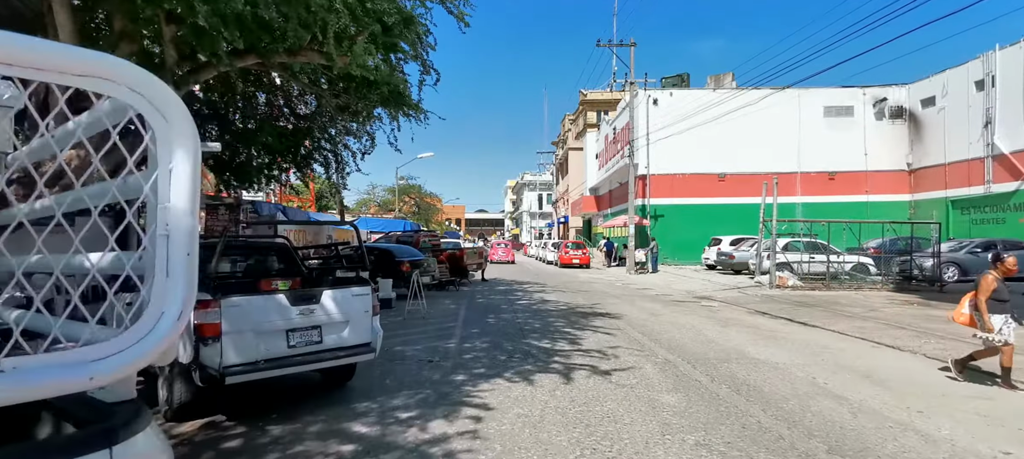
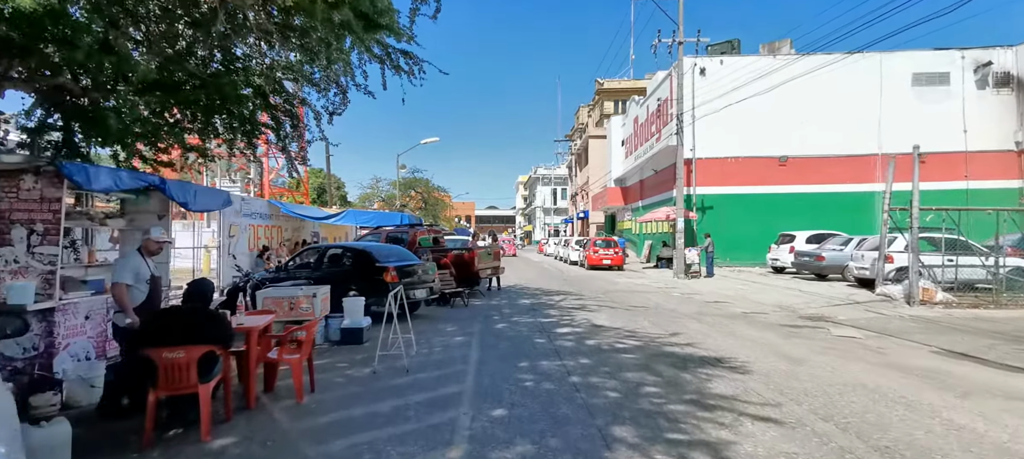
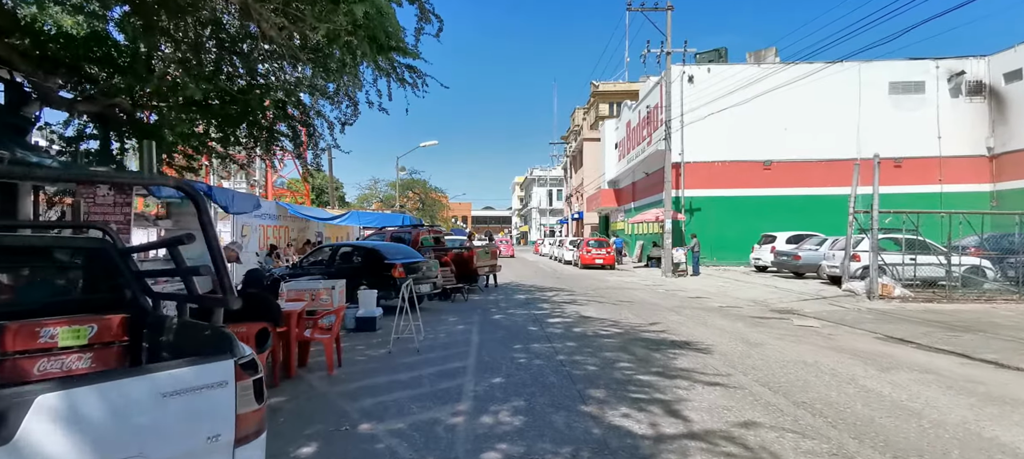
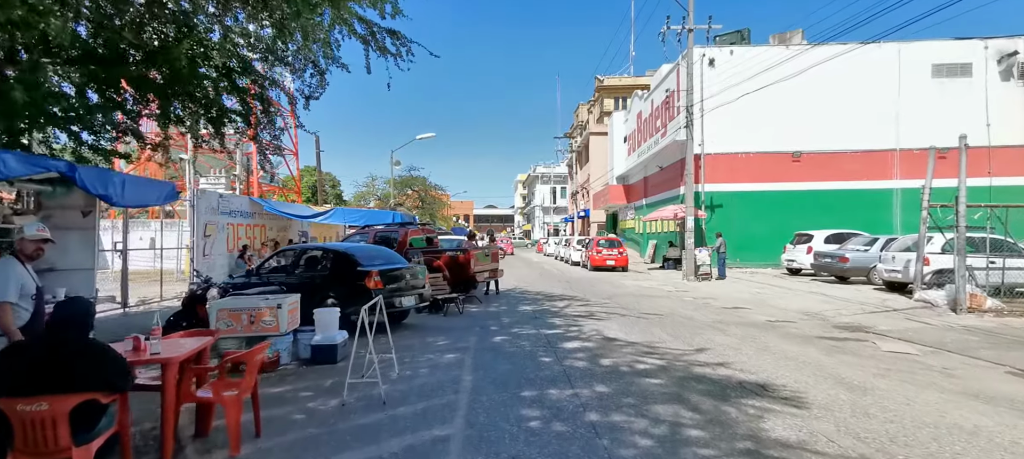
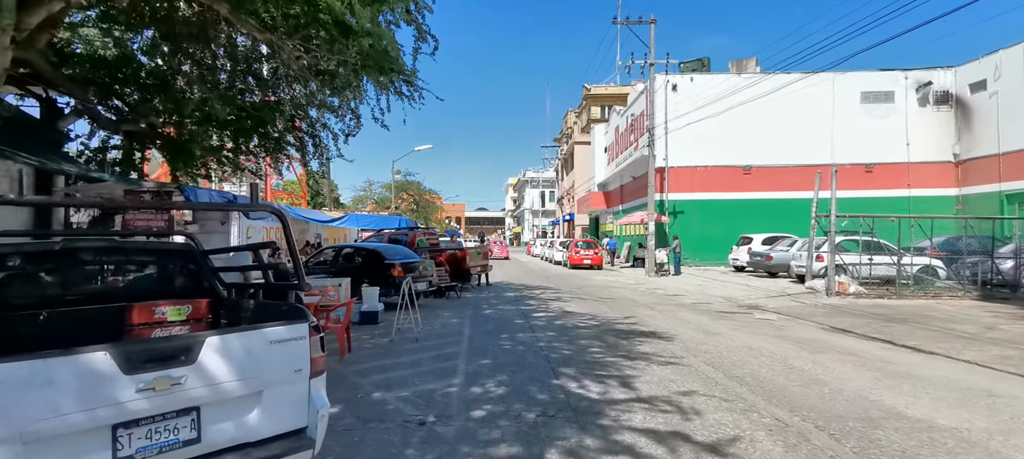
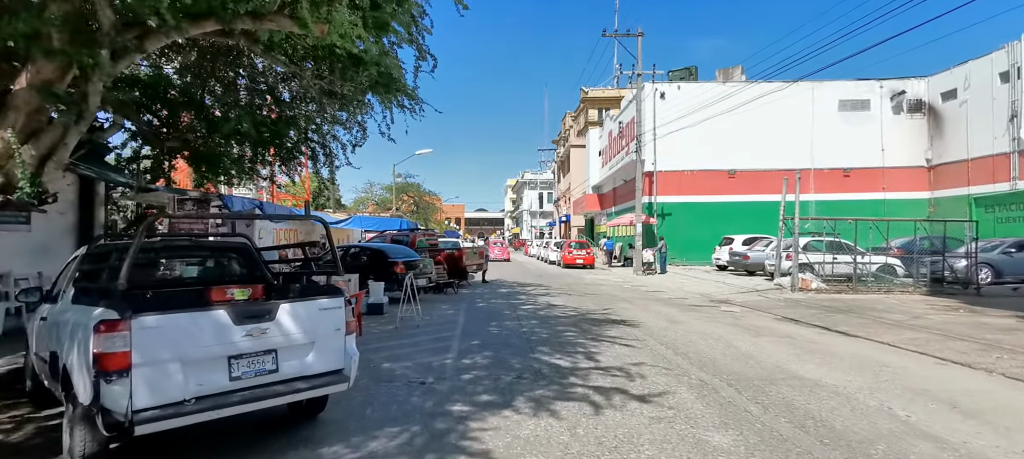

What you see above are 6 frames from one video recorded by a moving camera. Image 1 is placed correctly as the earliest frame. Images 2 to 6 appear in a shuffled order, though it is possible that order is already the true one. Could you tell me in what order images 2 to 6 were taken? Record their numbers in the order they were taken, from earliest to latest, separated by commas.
6, 5, 3, 2, 4
